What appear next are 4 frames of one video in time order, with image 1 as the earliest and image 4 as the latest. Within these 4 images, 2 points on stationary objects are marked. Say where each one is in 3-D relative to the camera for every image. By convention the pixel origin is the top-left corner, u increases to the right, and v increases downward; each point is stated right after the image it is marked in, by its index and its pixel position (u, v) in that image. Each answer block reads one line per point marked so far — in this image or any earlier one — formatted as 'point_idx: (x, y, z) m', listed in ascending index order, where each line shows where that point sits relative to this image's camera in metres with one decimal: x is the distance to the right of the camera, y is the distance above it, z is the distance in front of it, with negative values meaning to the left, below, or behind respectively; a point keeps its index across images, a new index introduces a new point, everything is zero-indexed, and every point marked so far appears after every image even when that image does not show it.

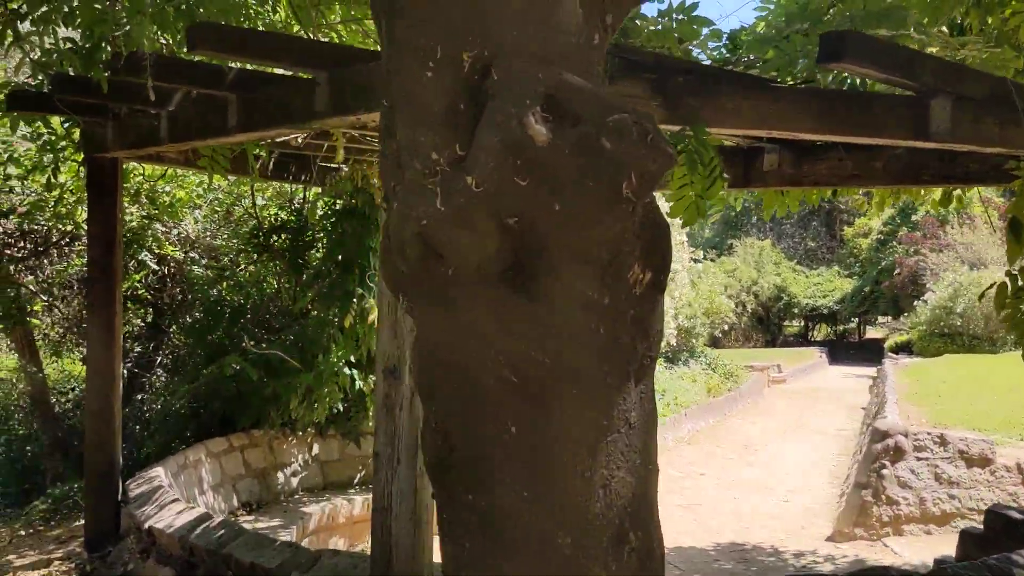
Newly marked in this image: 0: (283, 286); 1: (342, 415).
0: (-1.6, 0.0, +6.8) m
1: (-1.2, -0.9, +6.8) m
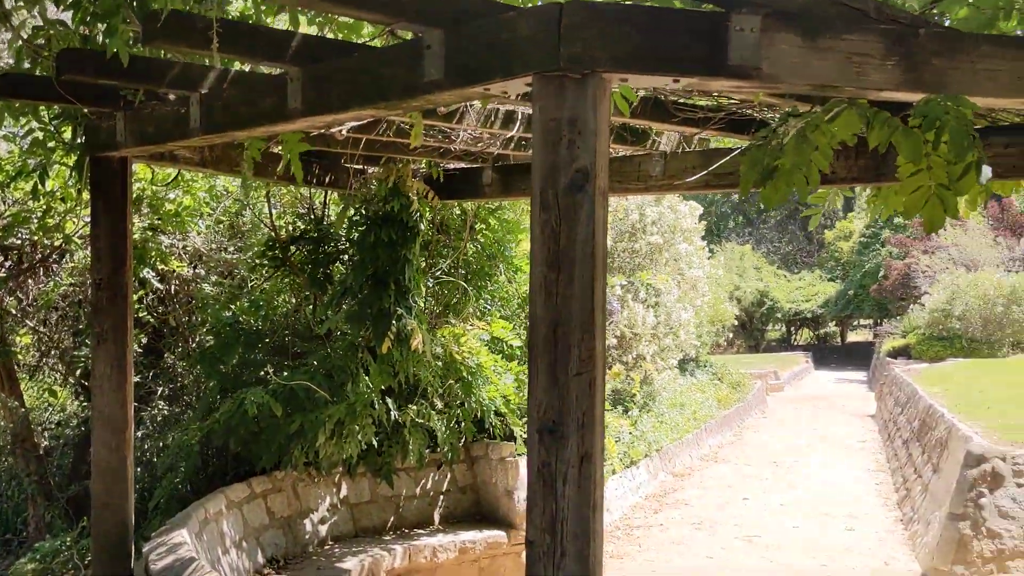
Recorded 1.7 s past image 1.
0: (-1.3, -0.1, +6.0) m
1: (-0.9, -1.0, +6.0) m
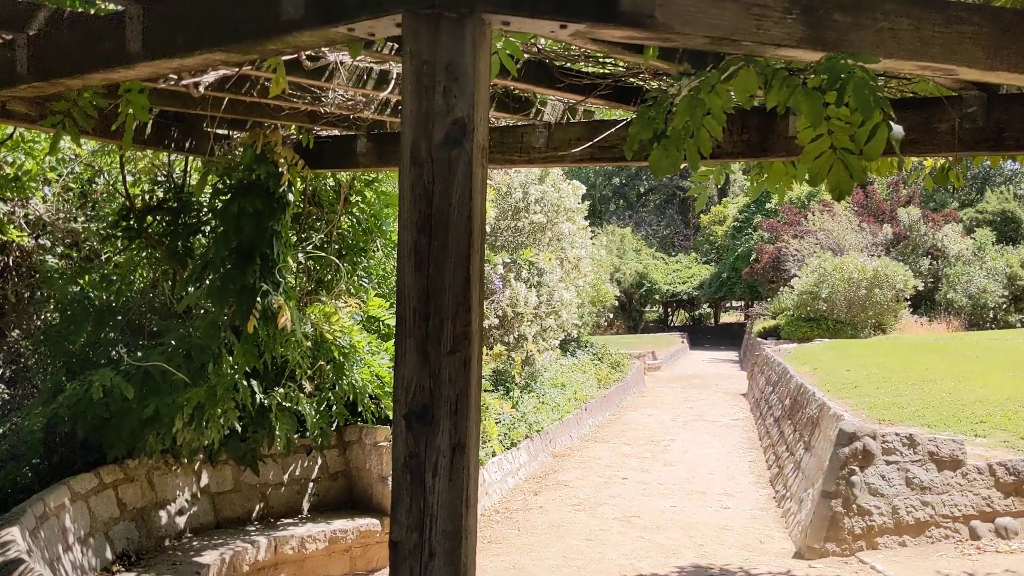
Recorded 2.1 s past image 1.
0: (-2.0, +0.1, +5.6) m
1: (-1.6, -0.8, +5.6) m
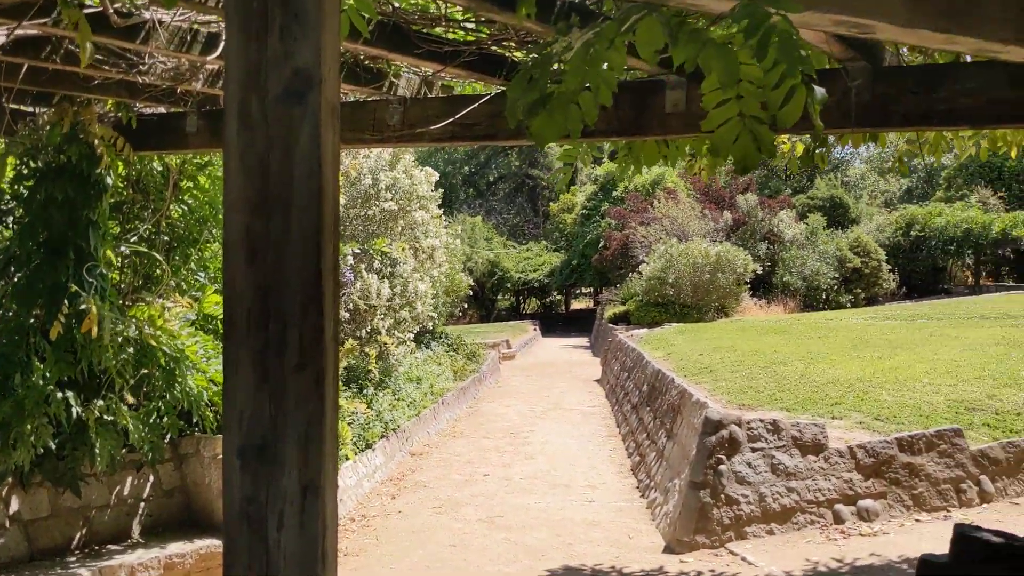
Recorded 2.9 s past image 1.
0: (-2.8, +0.1, +4.8) m
1: (-2.3, -0.8, +4.9) m
